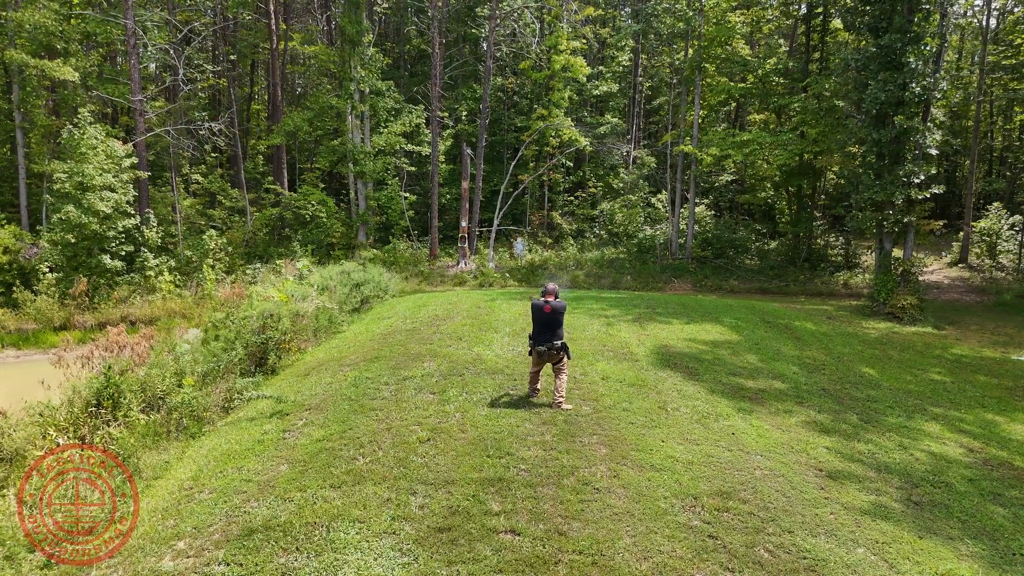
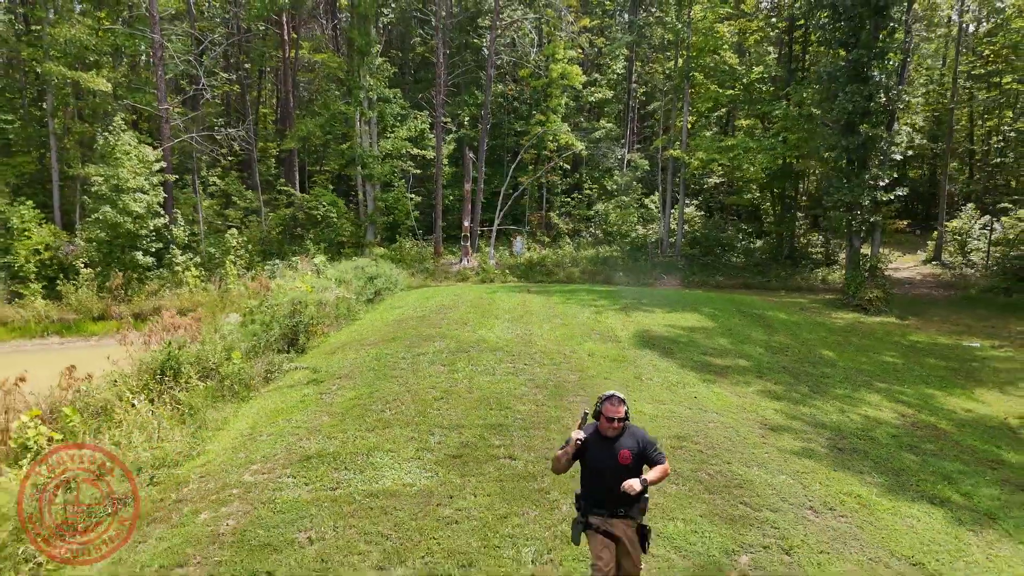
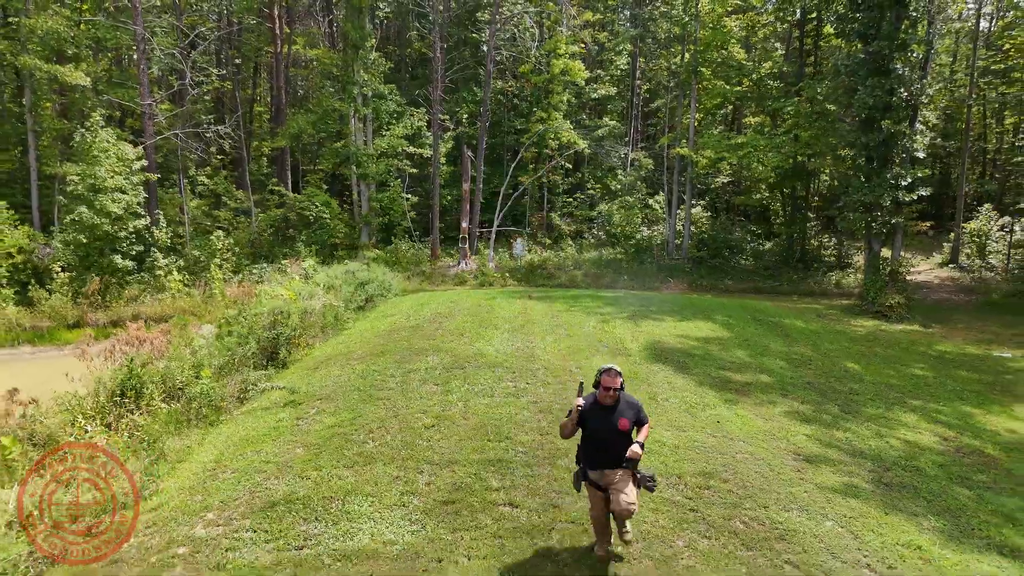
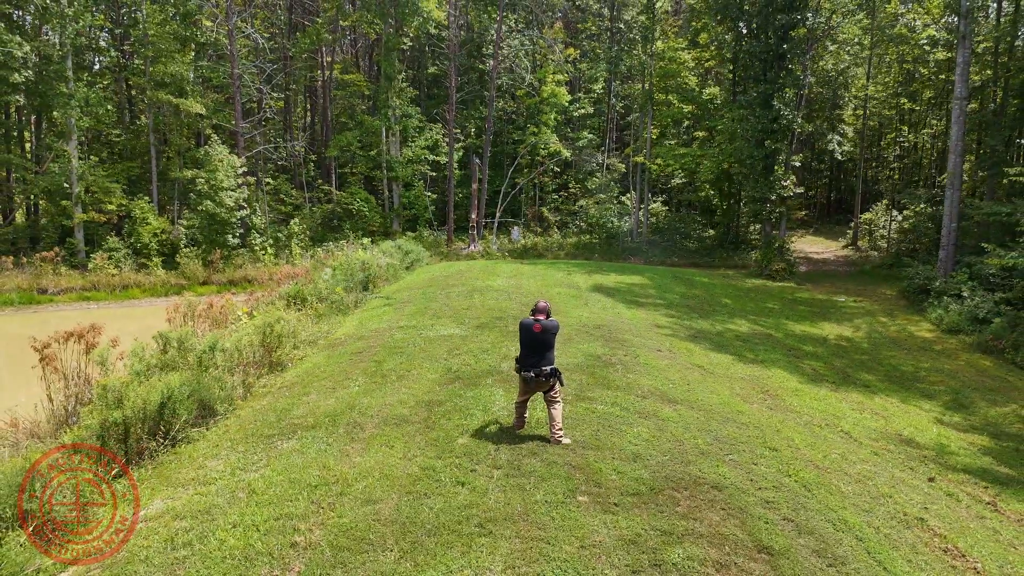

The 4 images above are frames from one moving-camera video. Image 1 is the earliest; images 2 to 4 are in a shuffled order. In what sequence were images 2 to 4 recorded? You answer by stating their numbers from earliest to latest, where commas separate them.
3, 2, 4
